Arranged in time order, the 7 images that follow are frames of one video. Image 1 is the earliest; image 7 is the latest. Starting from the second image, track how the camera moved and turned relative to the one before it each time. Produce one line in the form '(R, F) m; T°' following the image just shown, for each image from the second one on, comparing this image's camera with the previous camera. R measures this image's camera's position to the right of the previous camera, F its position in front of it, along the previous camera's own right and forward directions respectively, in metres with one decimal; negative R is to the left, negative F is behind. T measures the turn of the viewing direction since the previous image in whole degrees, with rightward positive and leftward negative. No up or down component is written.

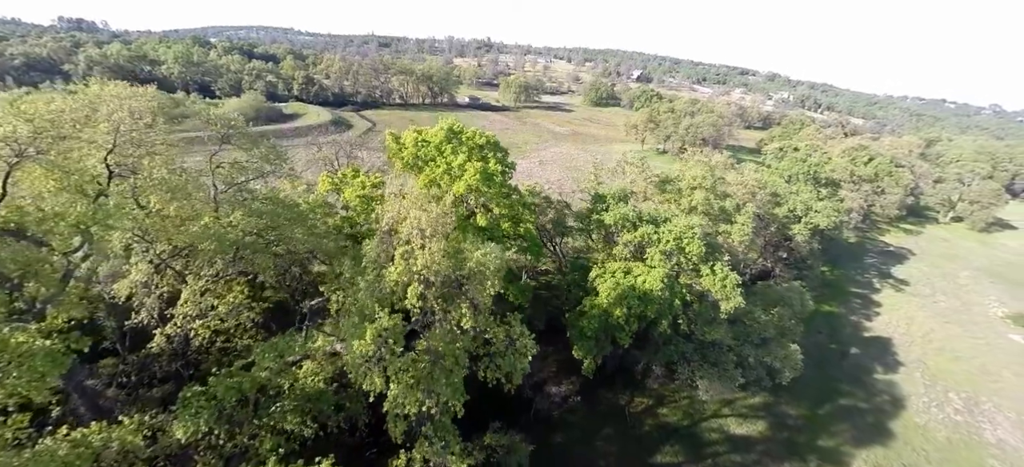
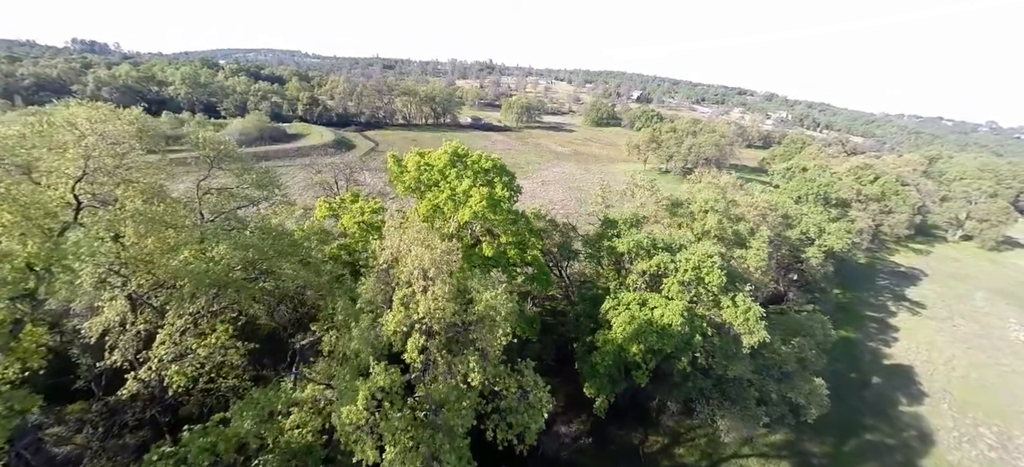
(-0.3, +1.4) m; 0°
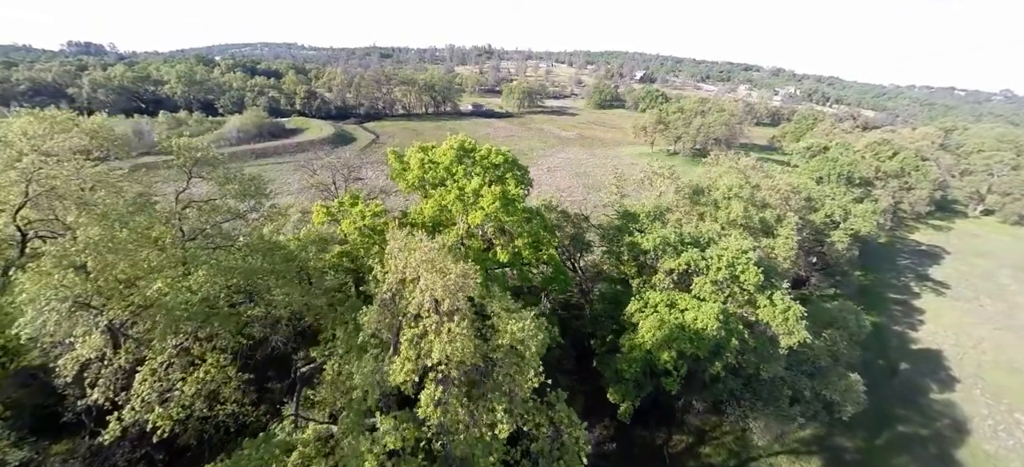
(-0.5, +1.8) m; -1°
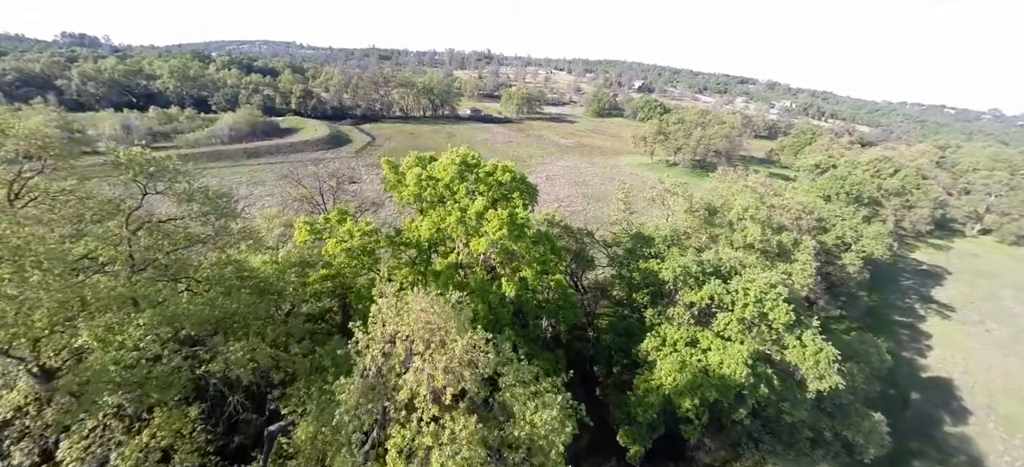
(-0.5, +2.1) m; +1°
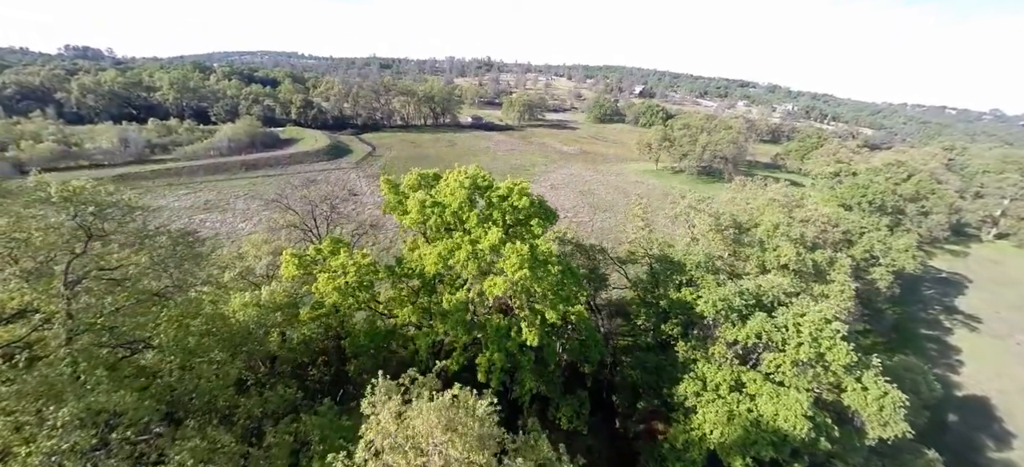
(-0.6, +2.3) m; 0°
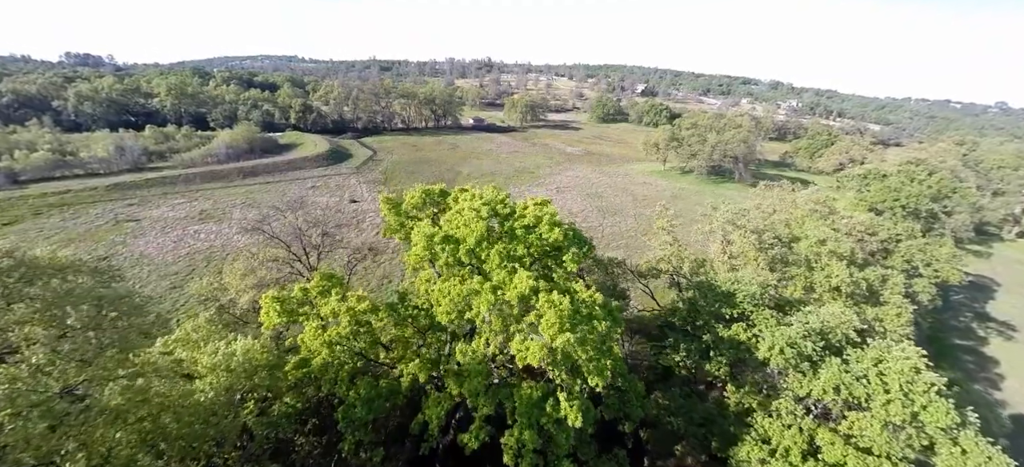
(-0.7, +2.8) m; 0°
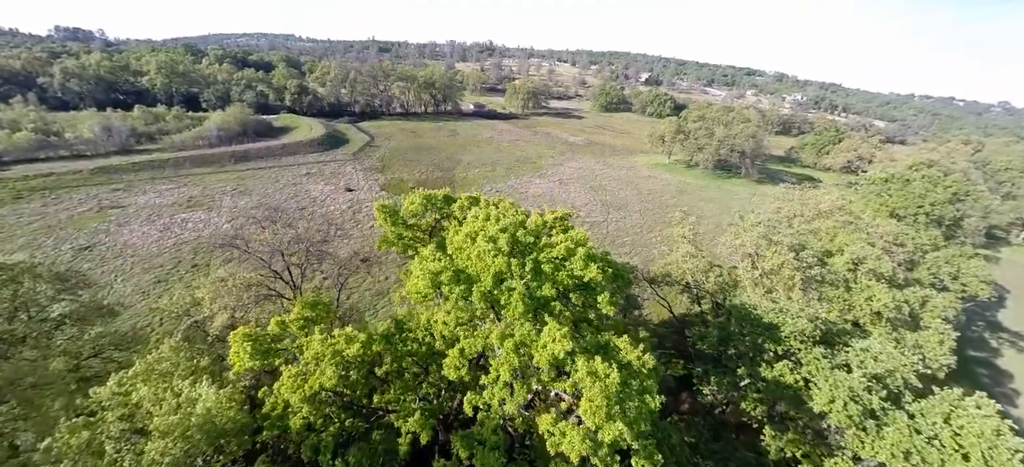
(-0.7, +2.3) m; 0°
